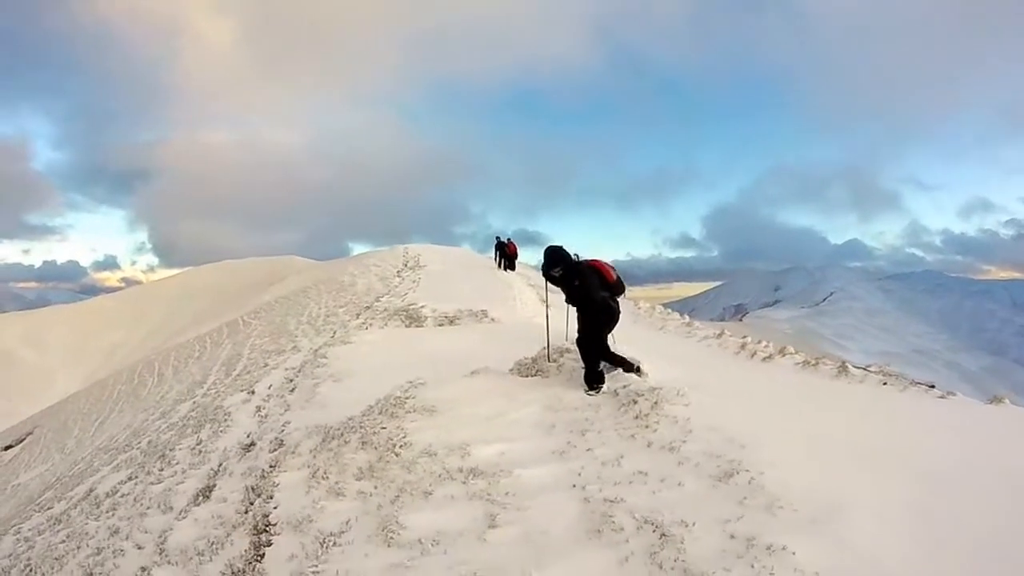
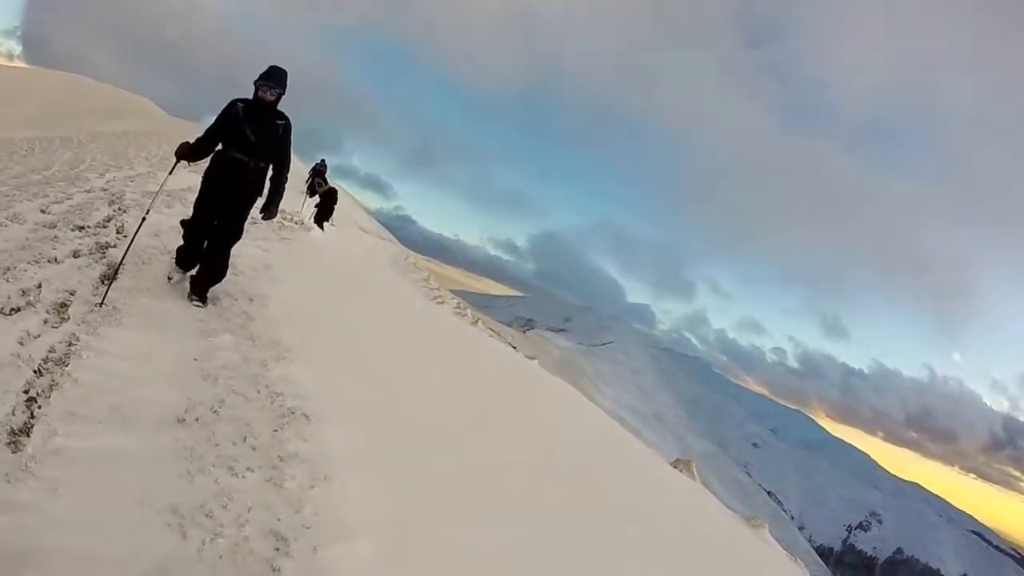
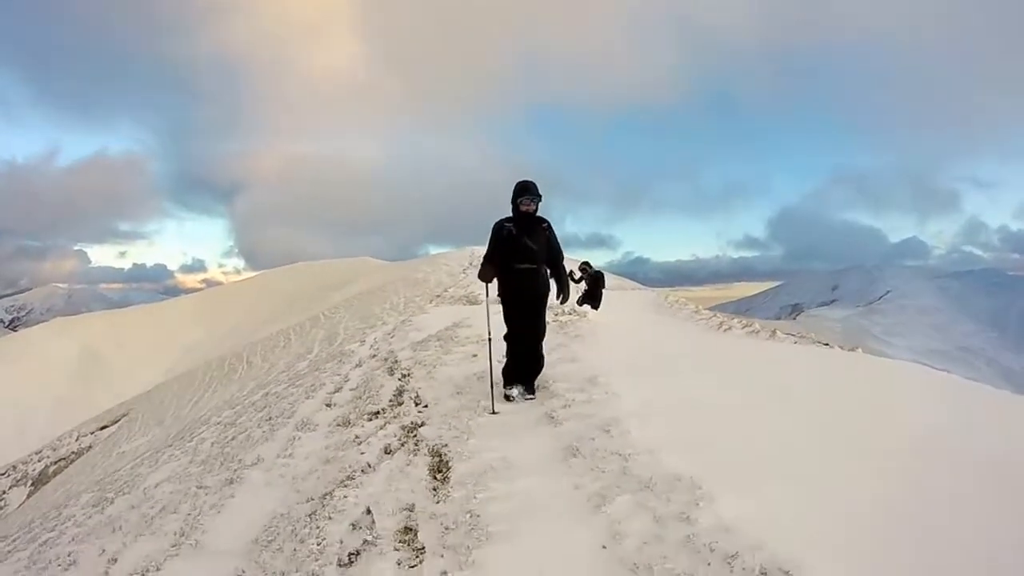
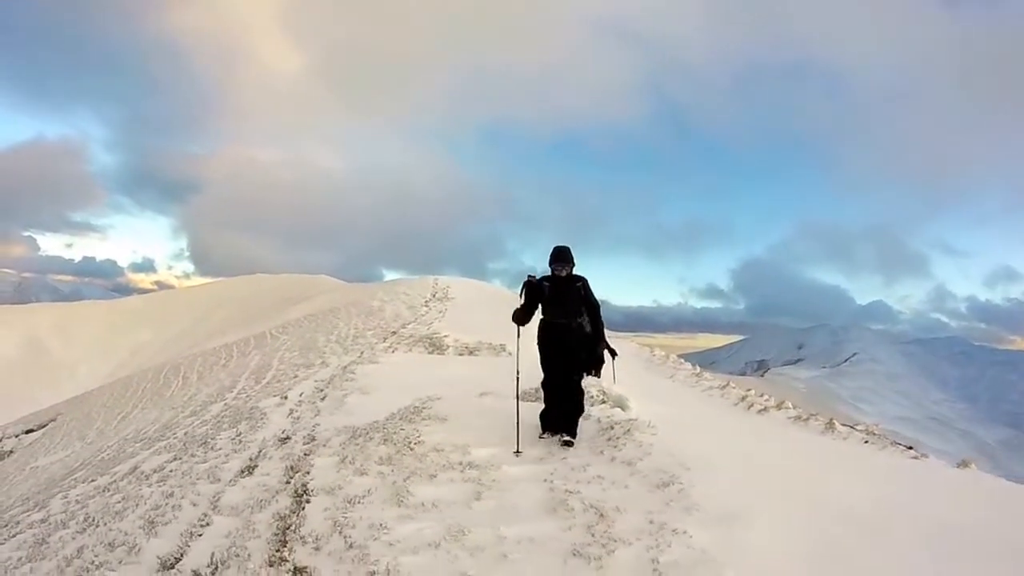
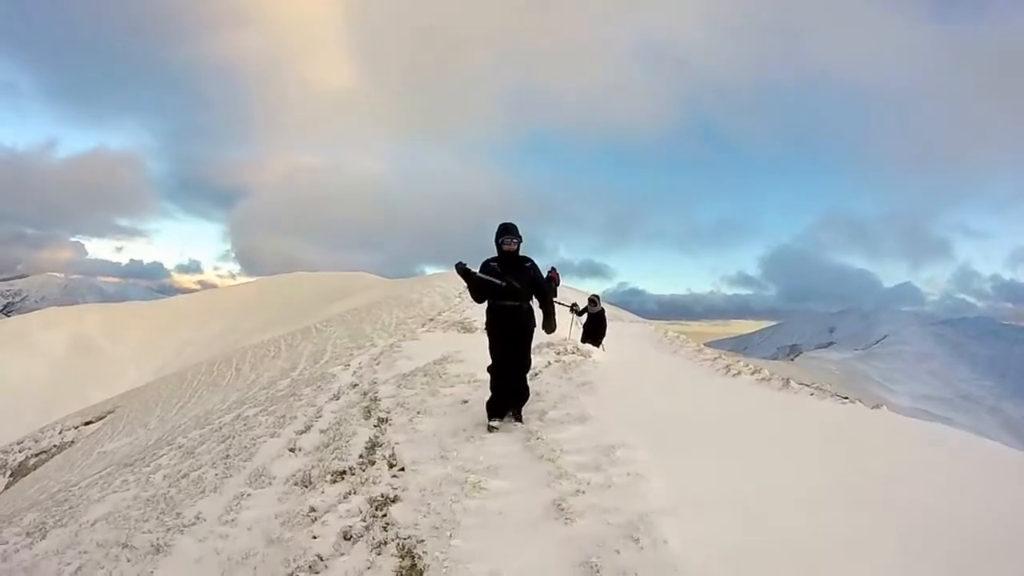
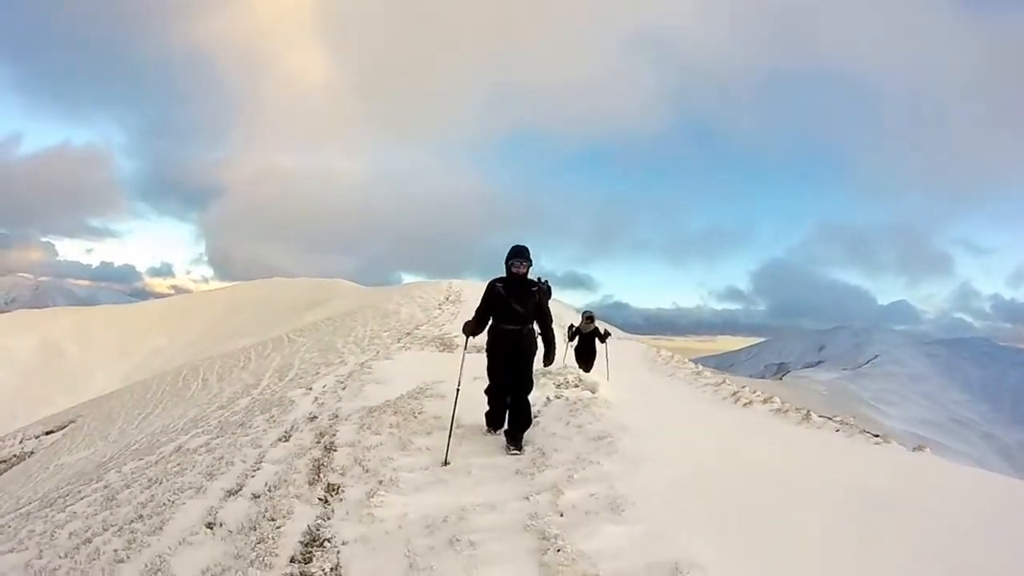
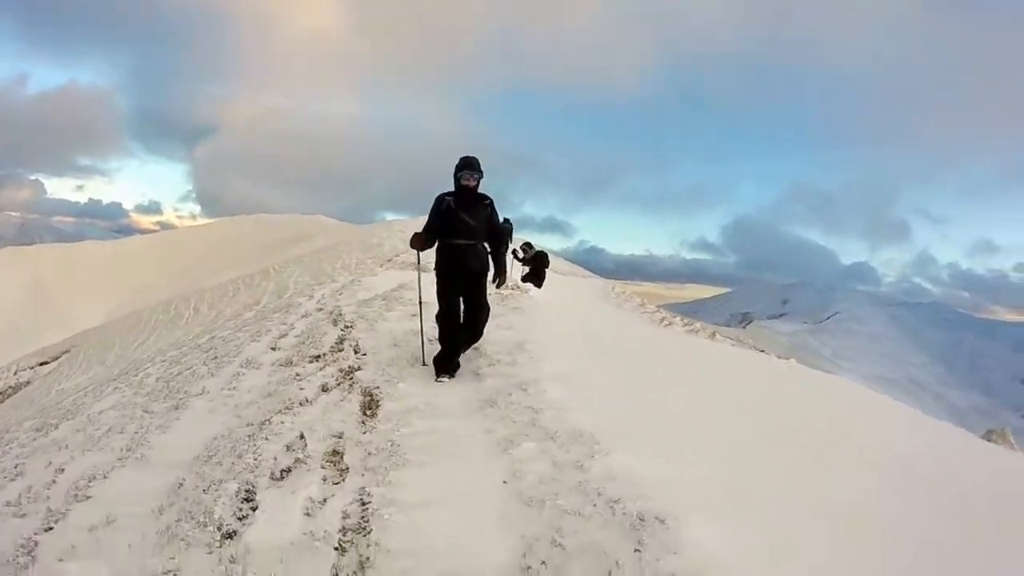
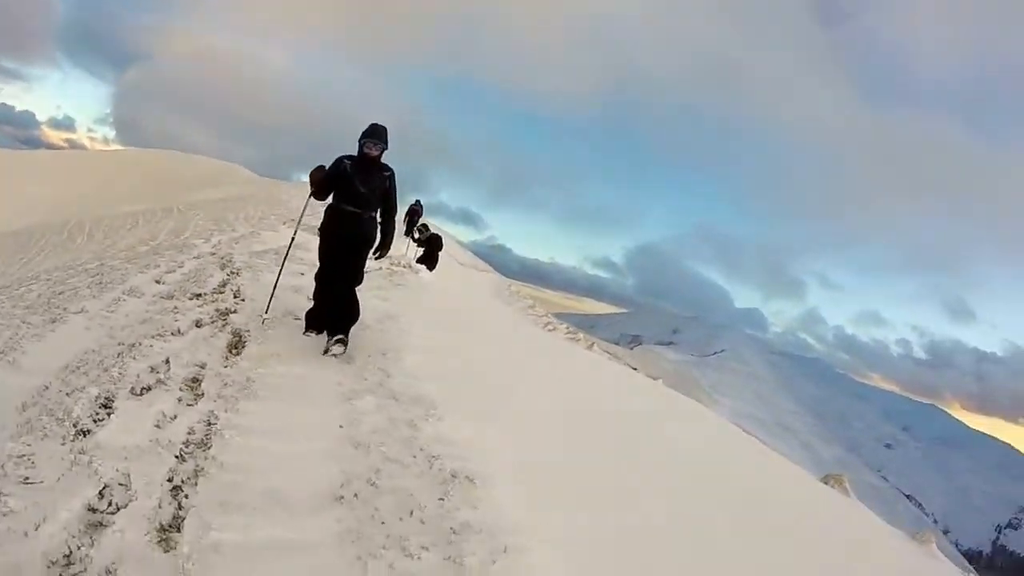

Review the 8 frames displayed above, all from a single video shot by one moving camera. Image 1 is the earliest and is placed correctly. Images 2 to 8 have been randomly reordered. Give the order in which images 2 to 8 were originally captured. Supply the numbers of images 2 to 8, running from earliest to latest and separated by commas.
4, 6, 5, 3, 7, 8, 2
